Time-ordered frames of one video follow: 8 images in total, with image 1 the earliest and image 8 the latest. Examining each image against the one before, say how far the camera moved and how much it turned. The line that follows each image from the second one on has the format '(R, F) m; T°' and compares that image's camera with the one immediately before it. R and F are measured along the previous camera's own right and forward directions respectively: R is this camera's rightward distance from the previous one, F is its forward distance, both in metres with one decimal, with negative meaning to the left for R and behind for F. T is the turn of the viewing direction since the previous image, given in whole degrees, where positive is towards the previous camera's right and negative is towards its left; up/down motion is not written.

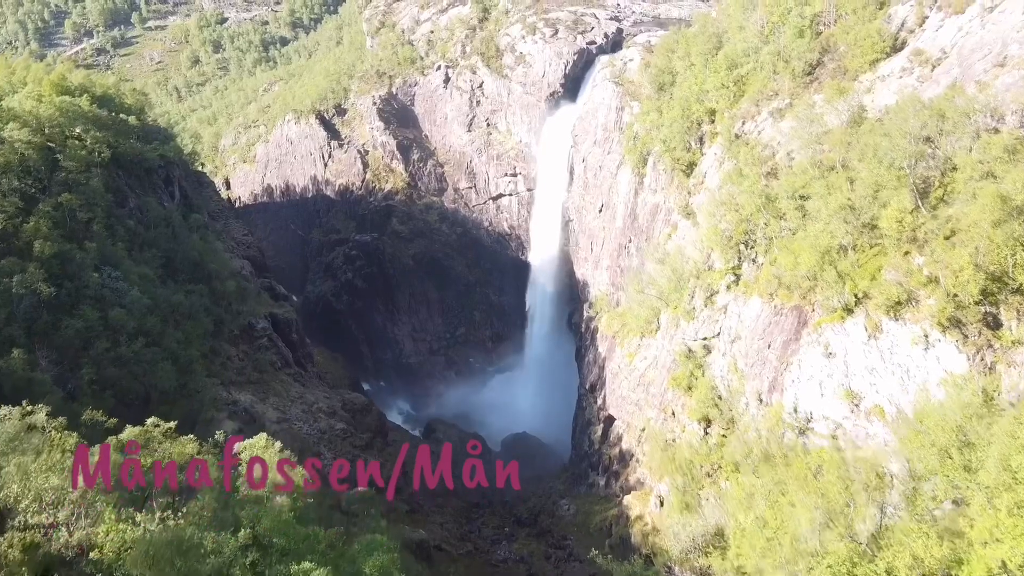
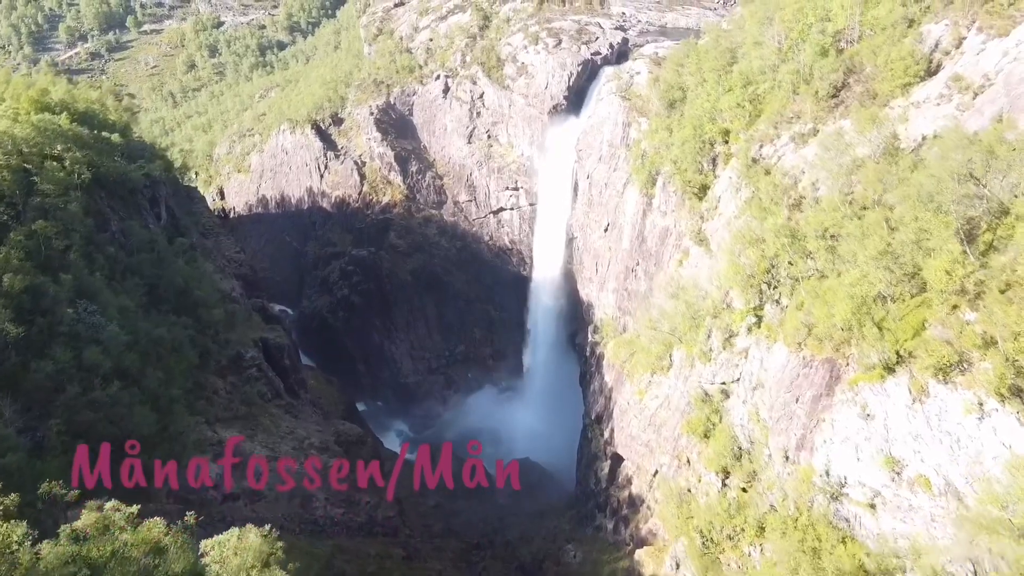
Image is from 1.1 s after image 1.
(-0.1, +2.0) m; 0°
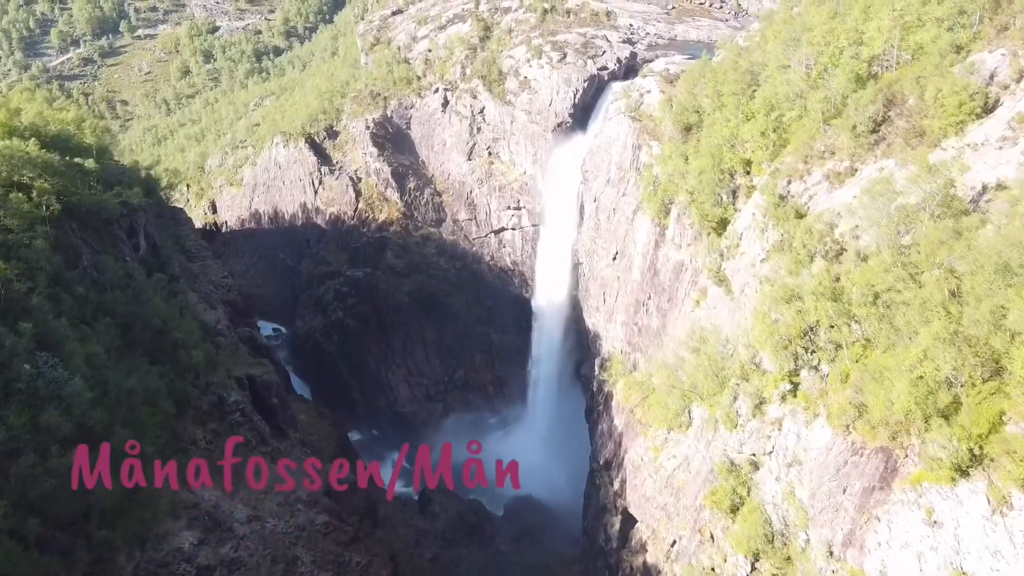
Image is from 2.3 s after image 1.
(-0.1, +2.7) m; 0°
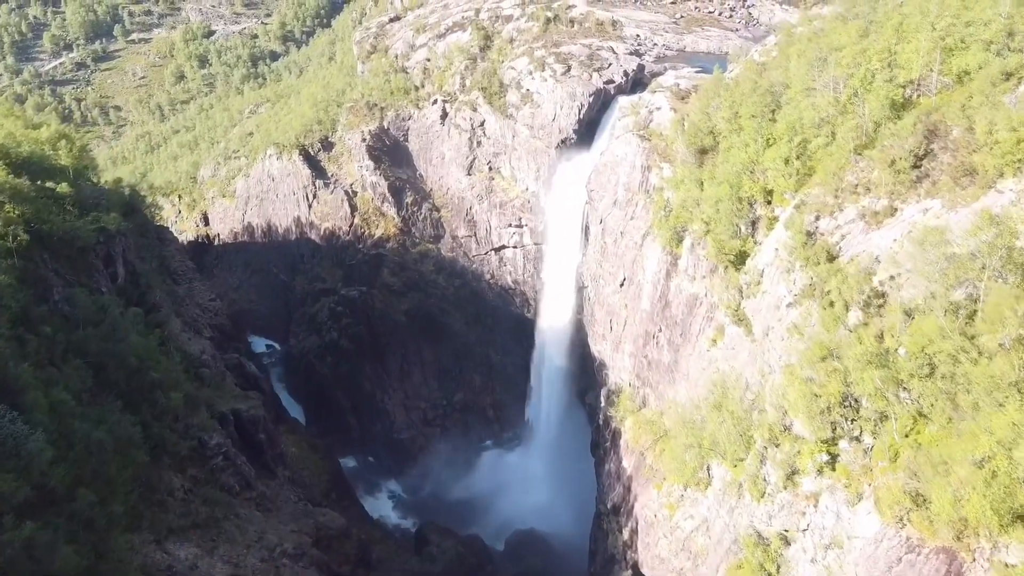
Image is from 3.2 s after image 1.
(-0.1, +2.3) m; 0°
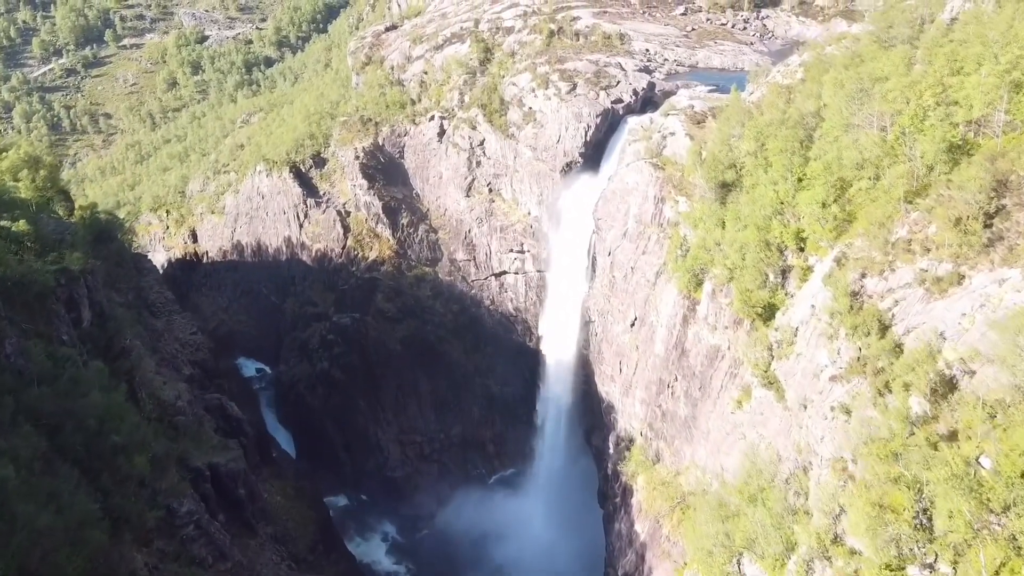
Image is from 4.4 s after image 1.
(-0.1, +3.1) m; 0°
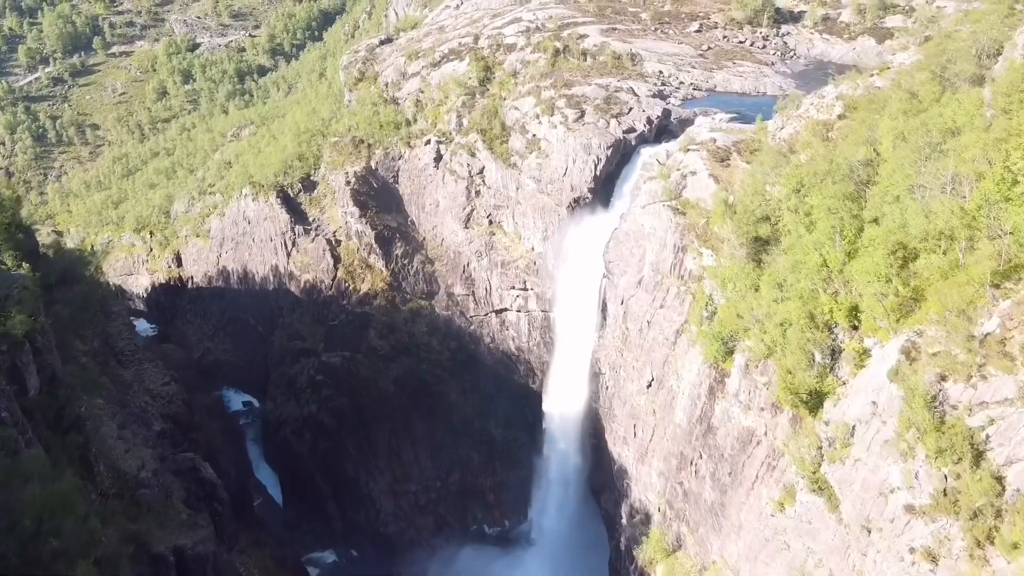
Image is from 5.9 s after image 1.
(-0.1, +3.9) m; 0°
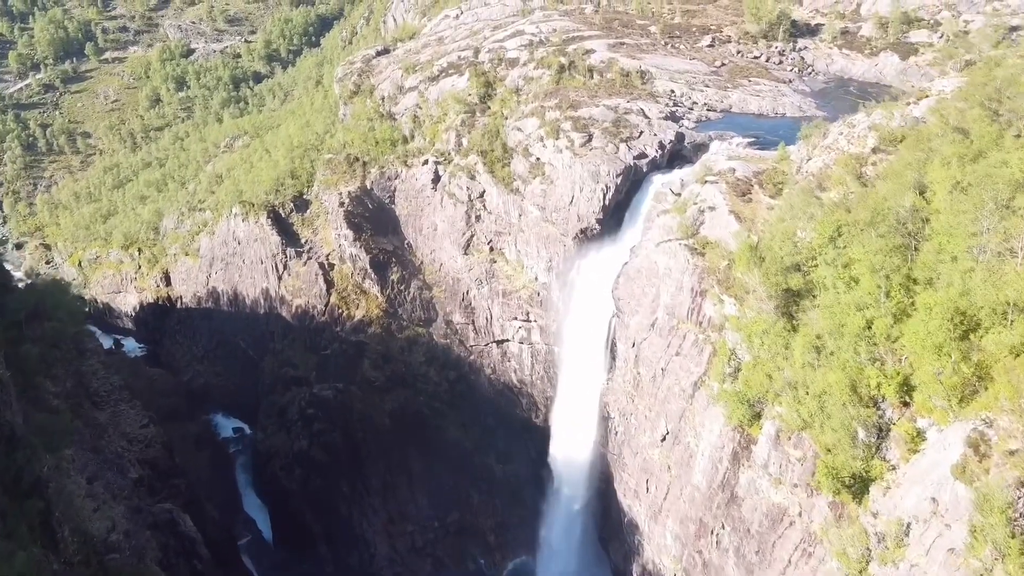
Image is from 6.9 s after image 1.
(-0.1, +2.7) m; 0°
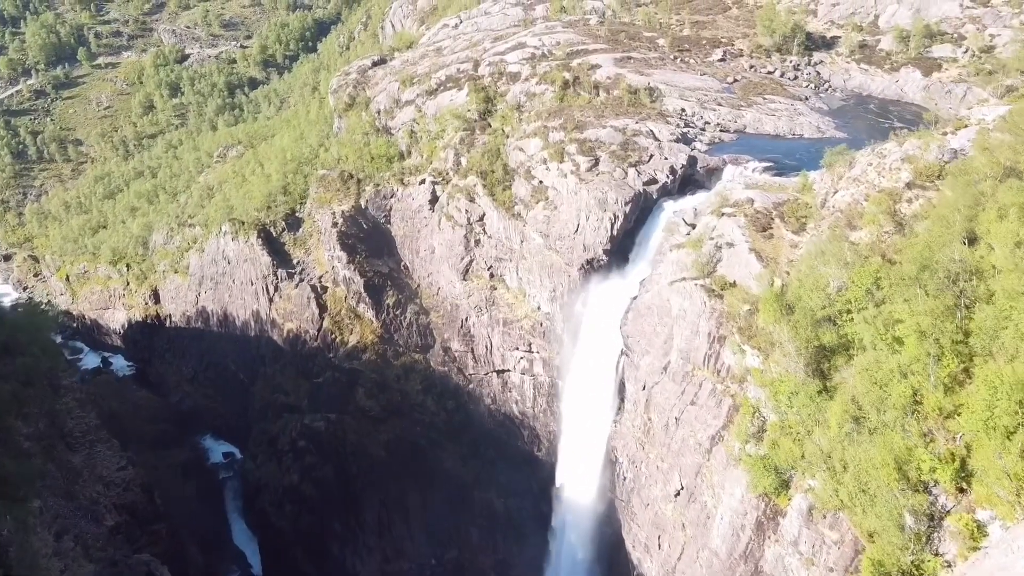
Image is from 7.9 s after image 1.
(-0.1, +2.4) m; 0°
